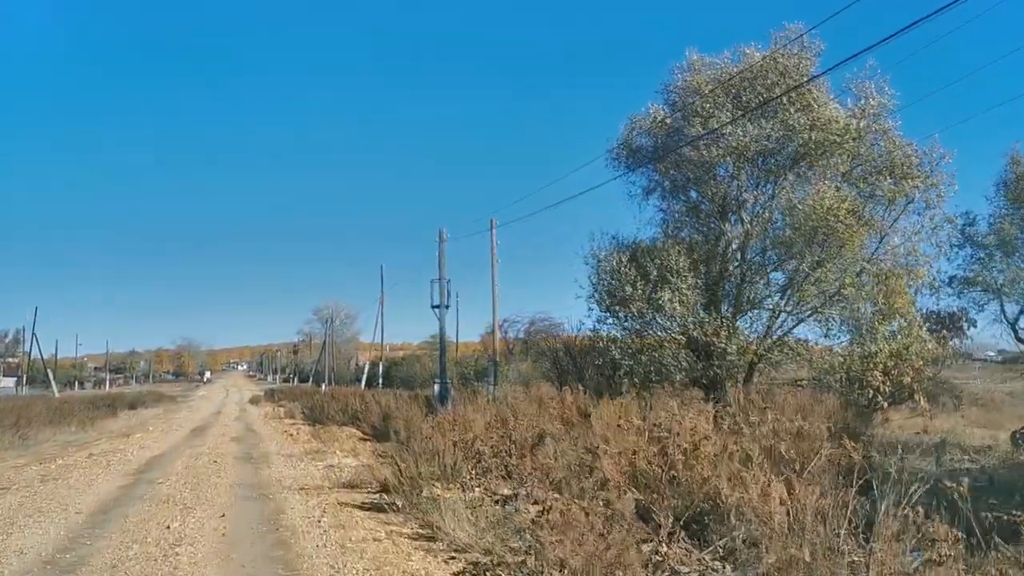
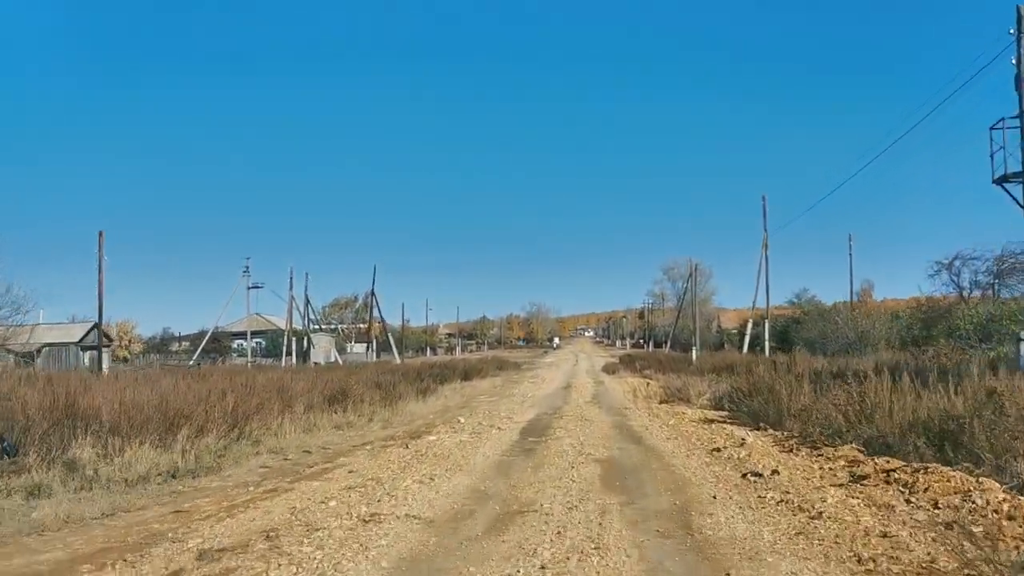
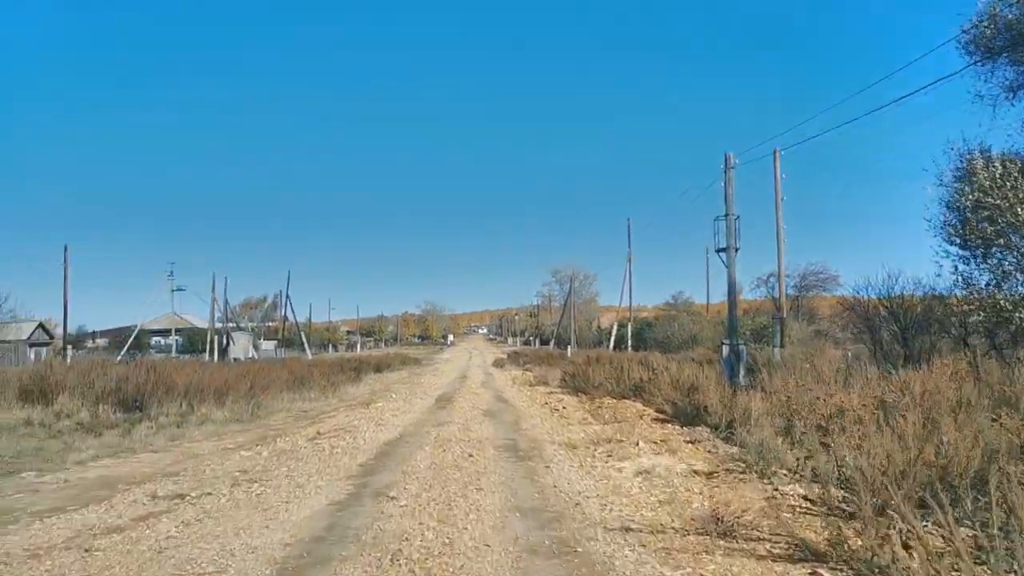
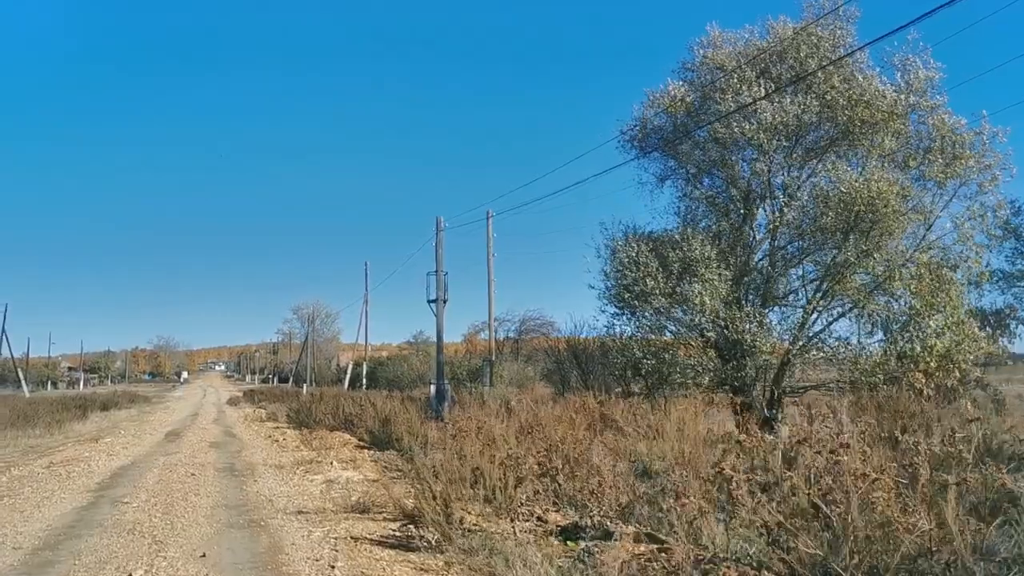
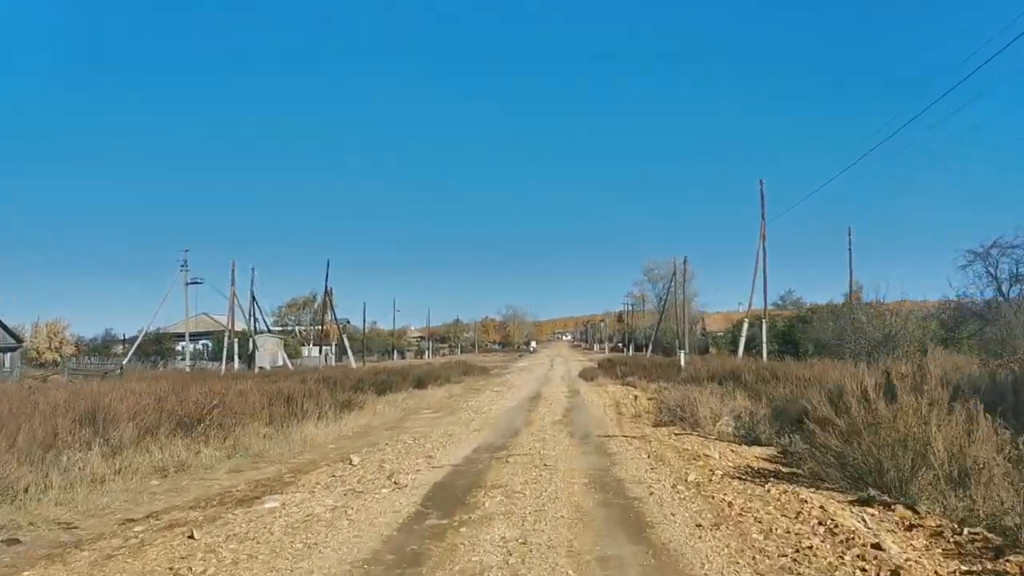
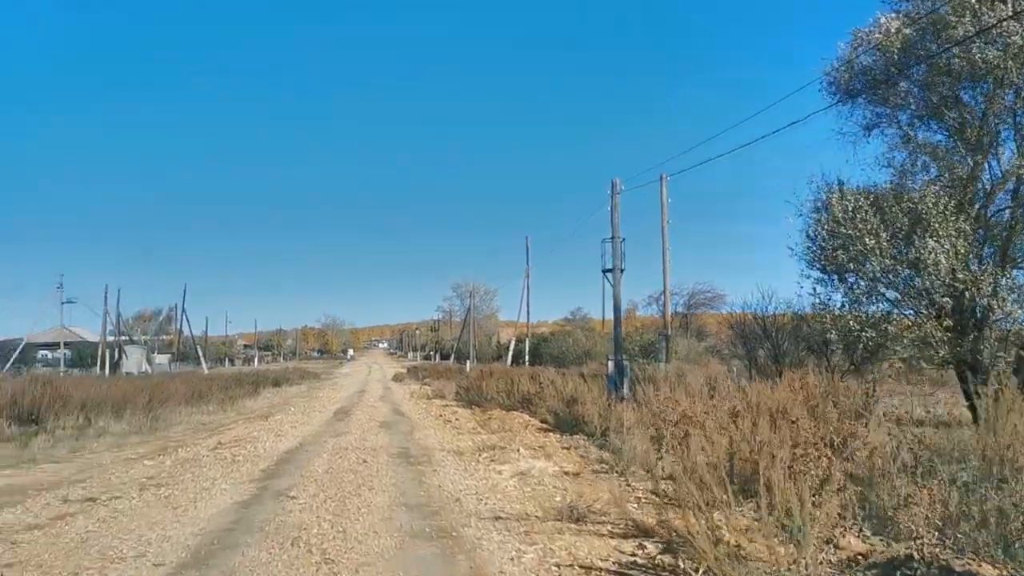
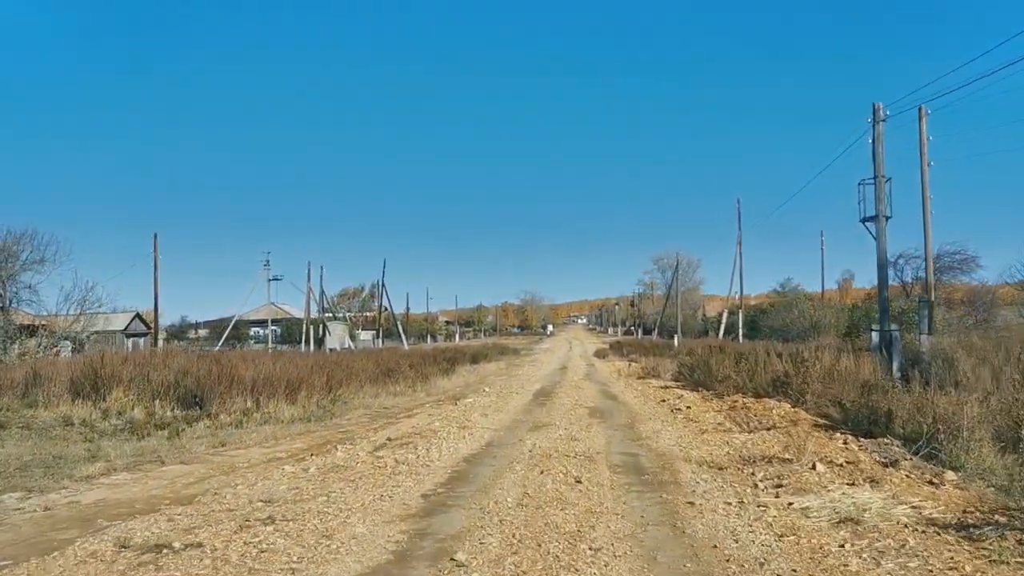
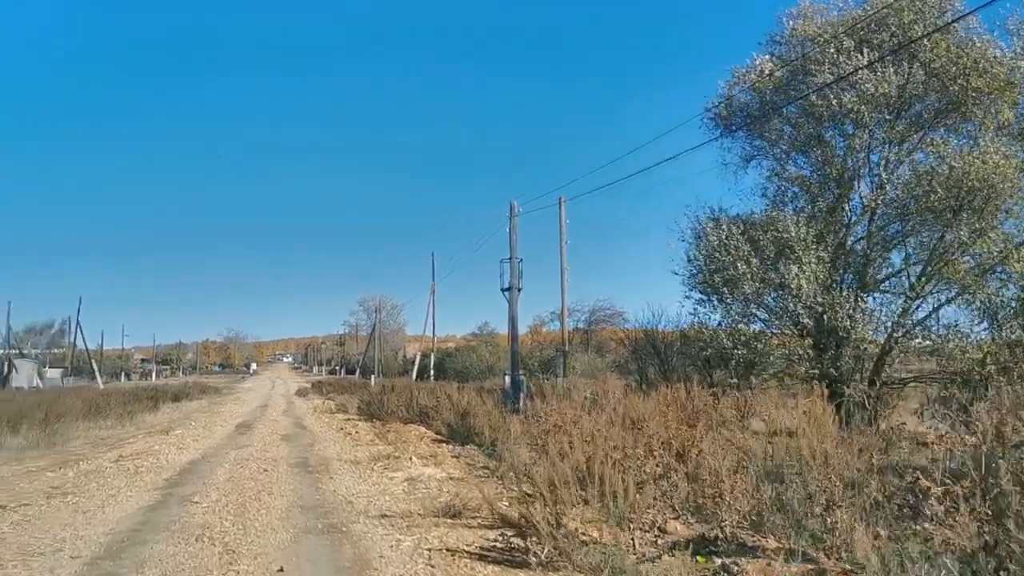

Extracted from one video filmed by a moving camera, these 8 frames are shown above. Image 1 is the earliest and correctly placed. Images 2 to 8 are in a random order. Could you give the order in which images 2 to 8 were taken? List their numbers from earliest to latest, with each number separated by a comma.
4, 8, 6, 3, 7, 2, 5
